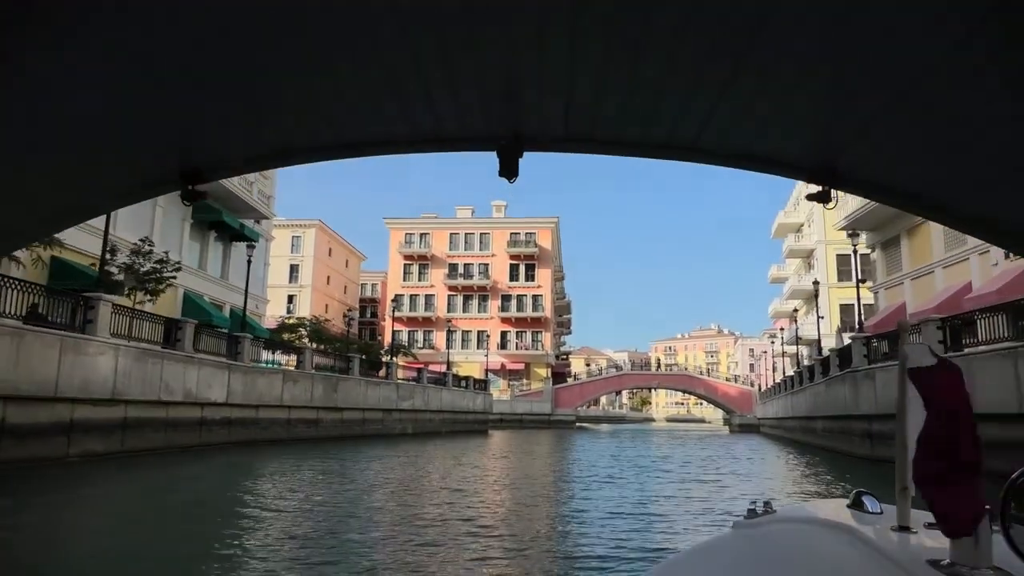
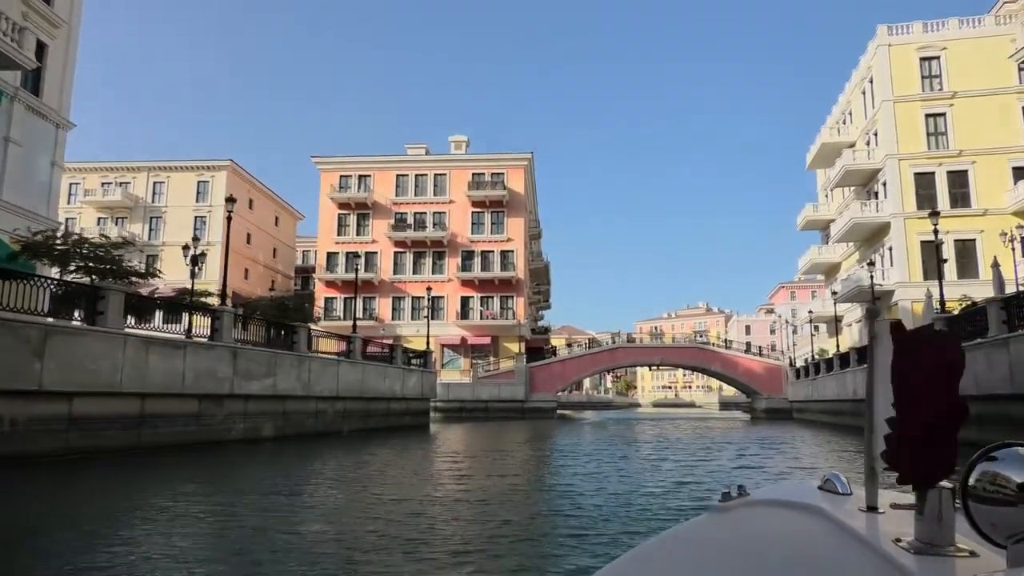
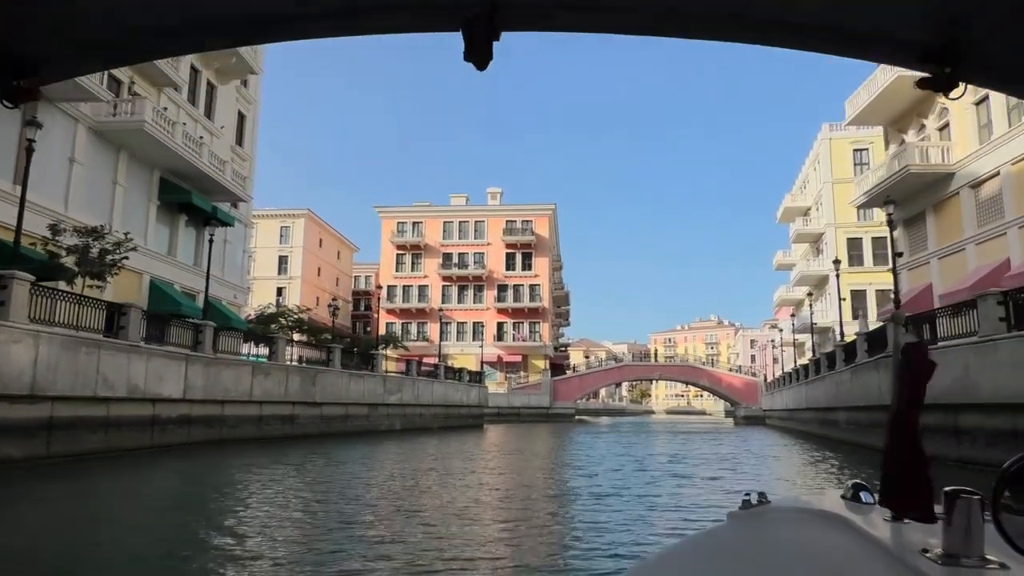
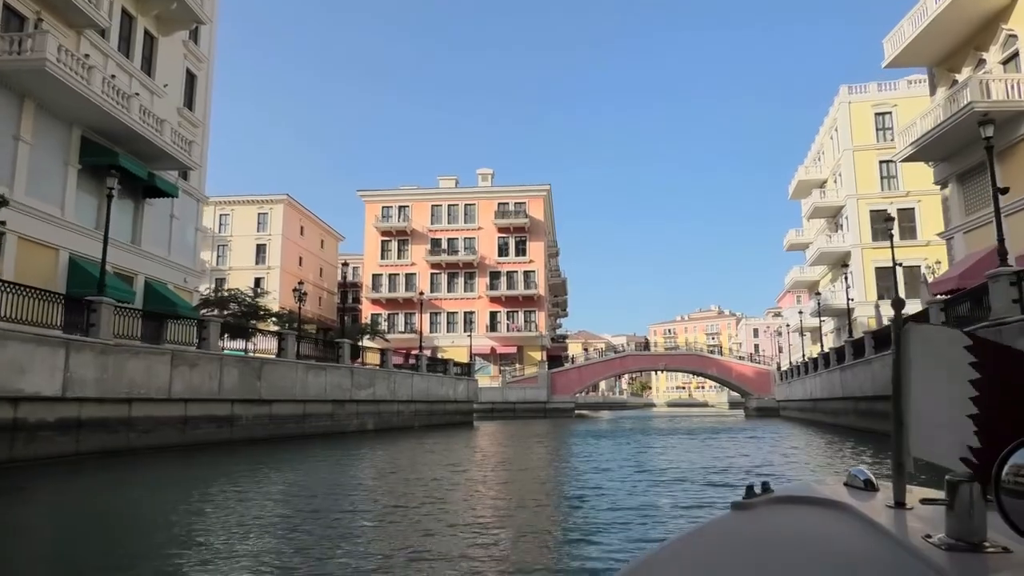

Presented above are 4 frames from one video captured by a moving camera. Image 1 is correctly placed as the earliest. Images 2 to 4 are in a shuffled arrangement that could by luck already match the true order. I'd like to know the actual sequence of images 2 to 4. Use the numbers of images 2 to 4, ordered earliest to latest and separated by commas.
3, 4, 2
